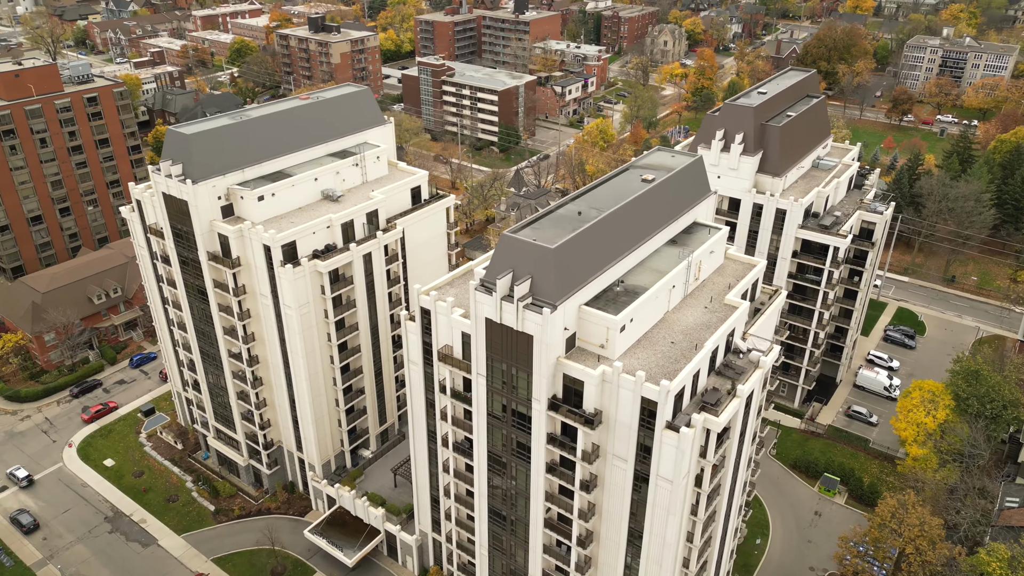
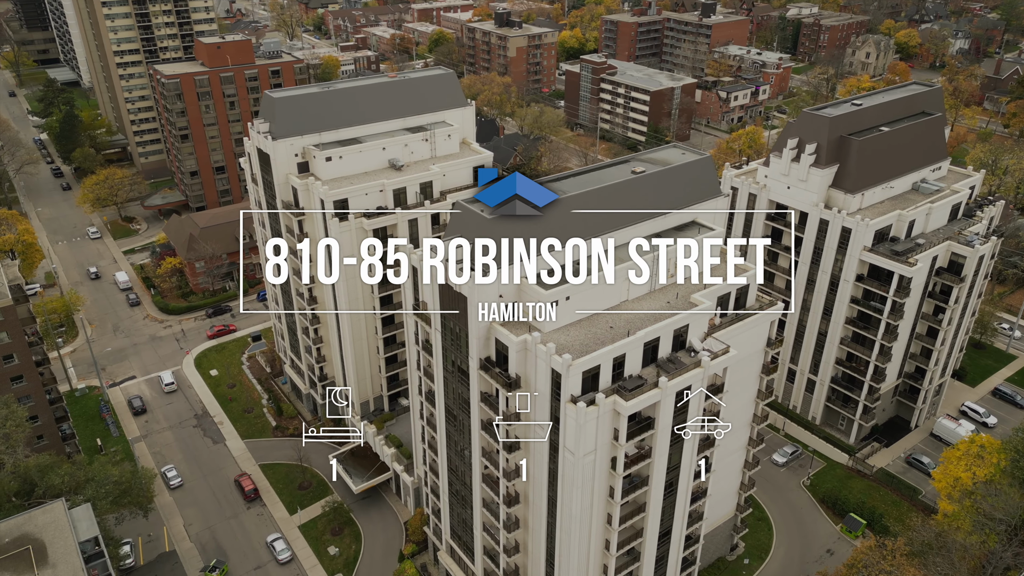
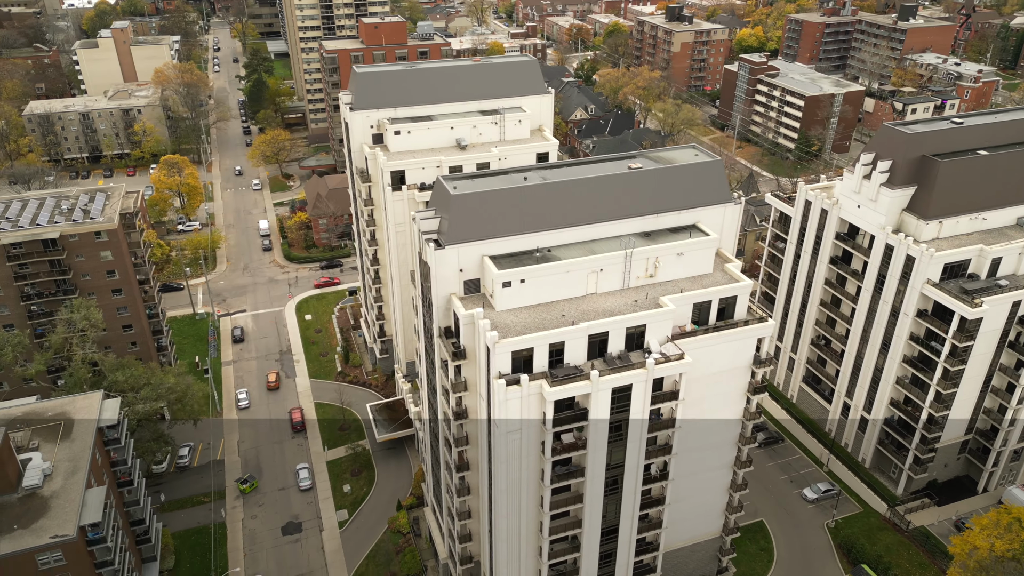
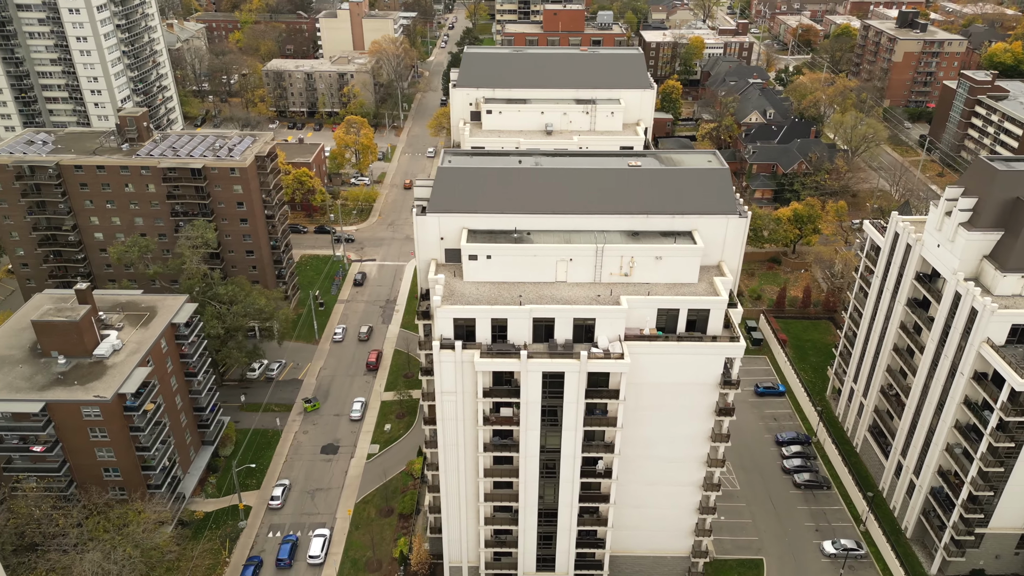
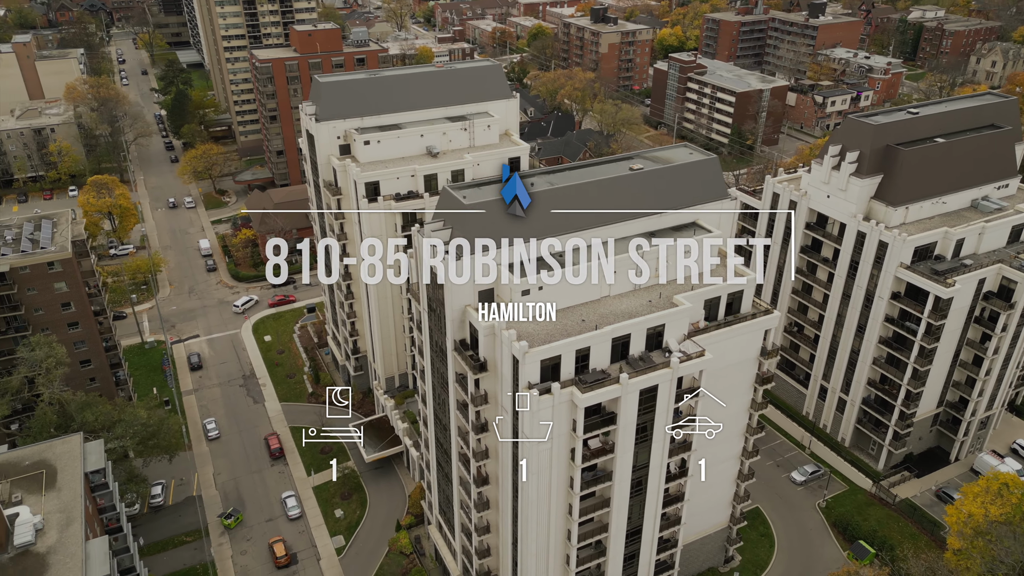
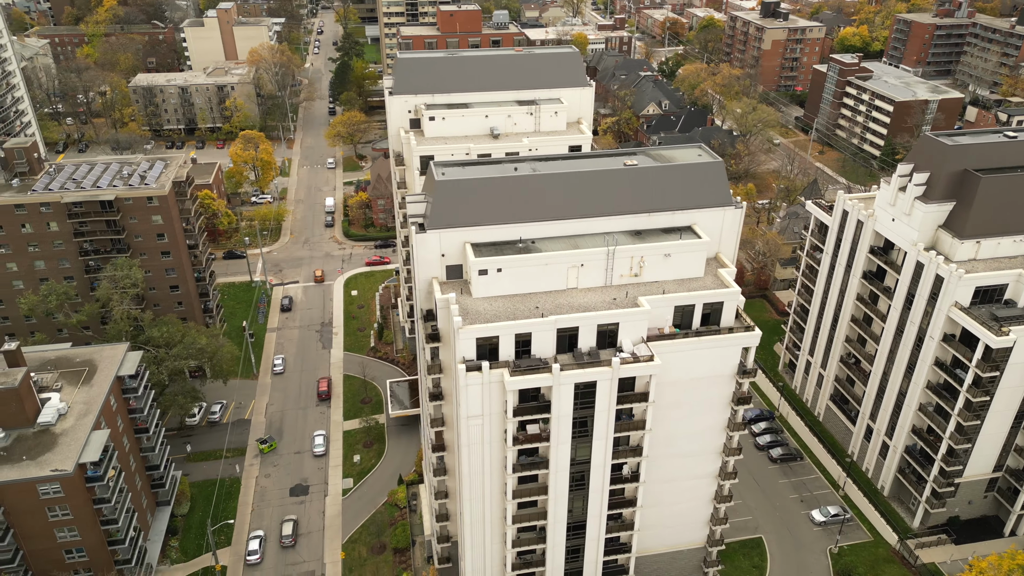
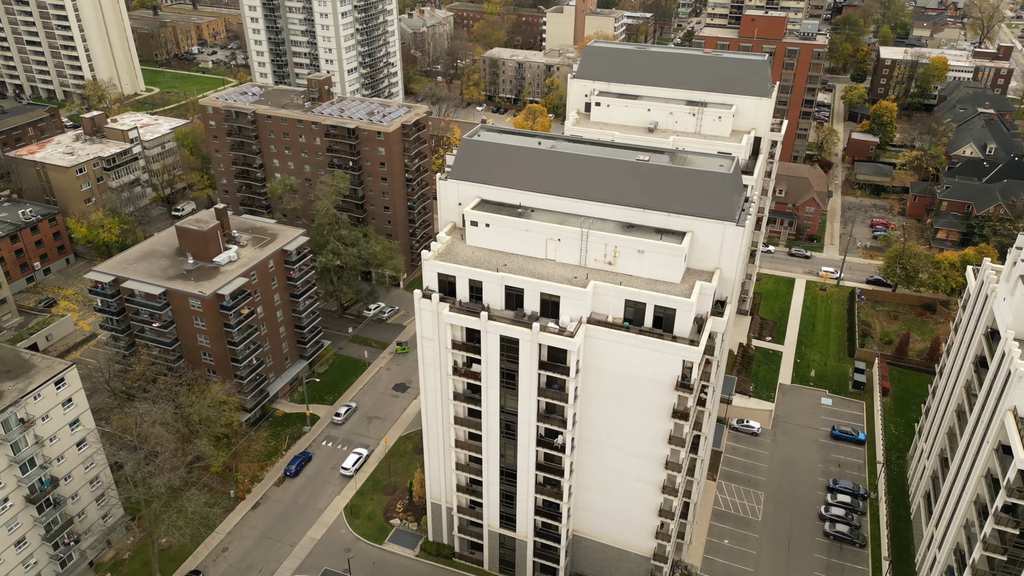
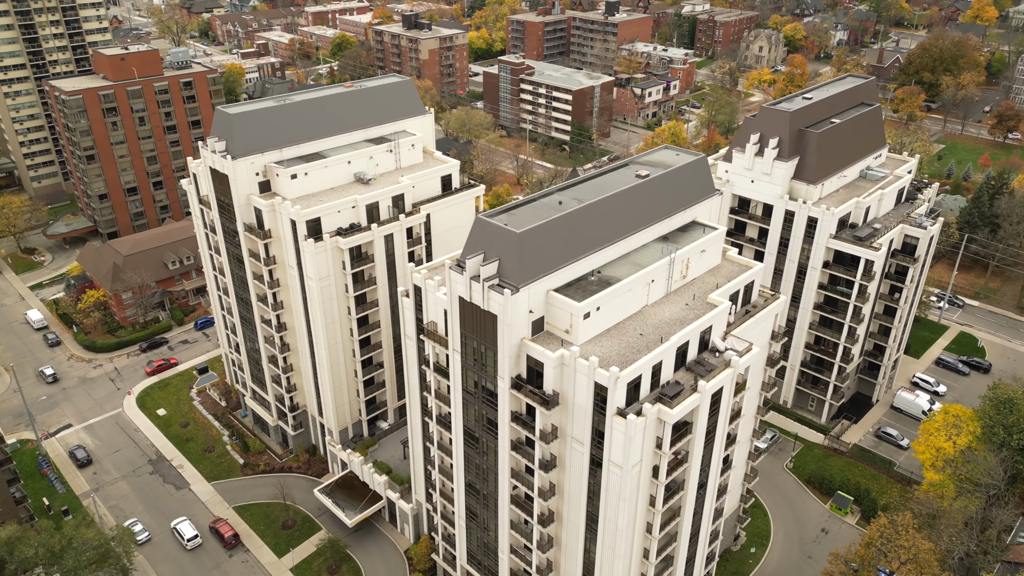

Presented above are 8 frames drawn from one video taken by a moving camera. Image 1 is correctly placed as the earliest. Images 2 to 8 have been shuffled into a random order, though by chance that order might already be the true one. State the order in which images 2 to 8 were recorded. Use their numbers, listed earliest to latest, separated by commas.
8, 2, 5, 3, 6, 4, 7
